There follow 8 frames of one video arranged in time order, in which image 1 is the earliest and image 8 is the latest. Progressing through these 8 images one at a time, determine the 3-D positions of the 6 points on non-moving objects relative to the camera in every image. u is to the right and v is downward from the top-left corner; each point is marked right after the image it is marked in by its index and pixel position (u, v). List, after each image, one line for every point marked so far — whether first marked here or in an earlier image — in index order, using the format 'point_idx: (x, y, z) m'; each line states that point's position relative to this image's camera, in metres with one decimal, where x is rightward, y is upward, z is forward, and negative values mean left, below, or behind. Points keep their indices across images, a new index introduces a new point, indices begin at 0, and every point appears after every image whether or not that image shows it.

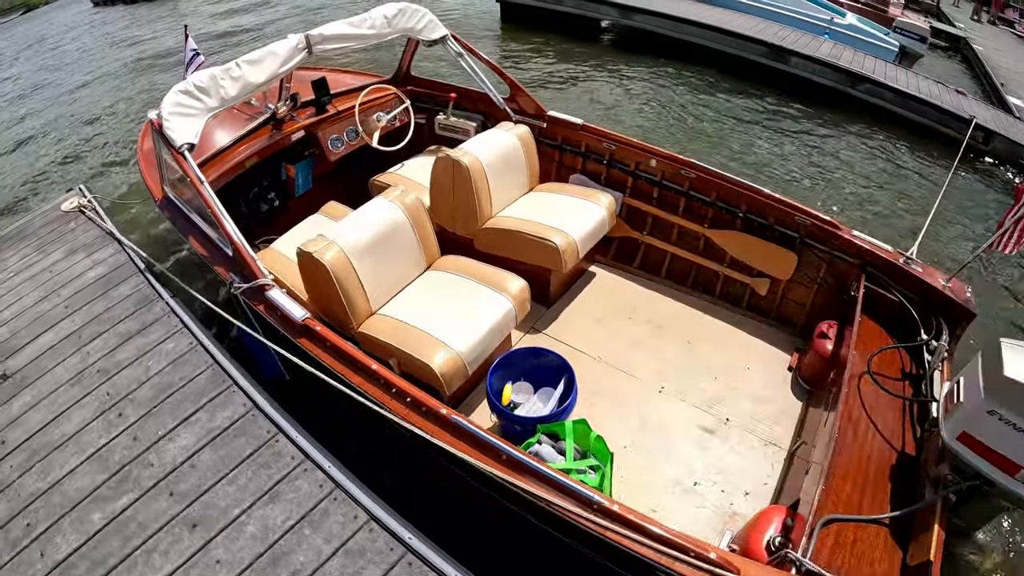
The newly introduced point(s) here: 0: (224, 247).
0: (-1.7, +0.2, +3.6) m
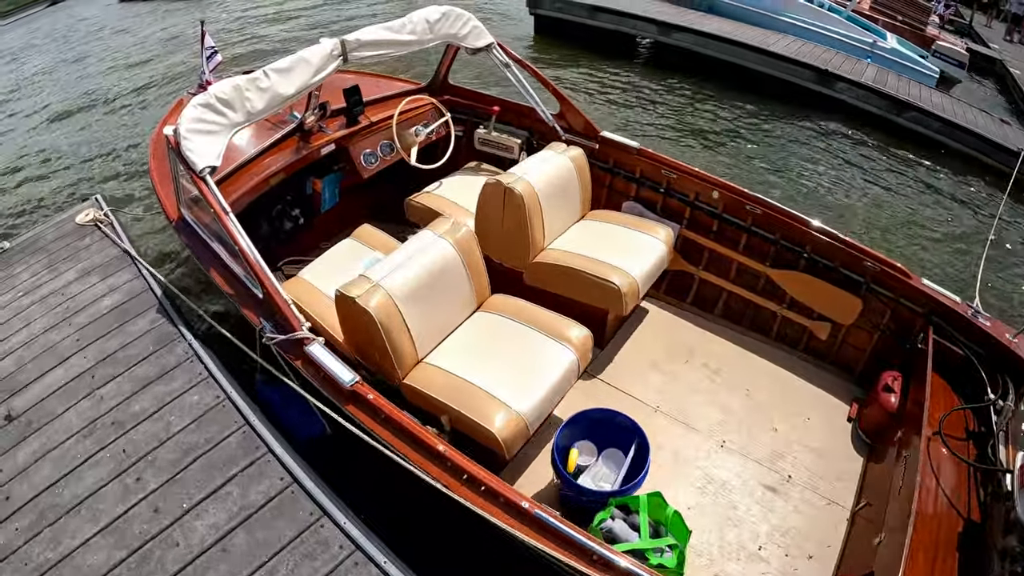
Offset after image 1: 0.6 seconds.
0: (-1.4, 0.0, +3.2) m
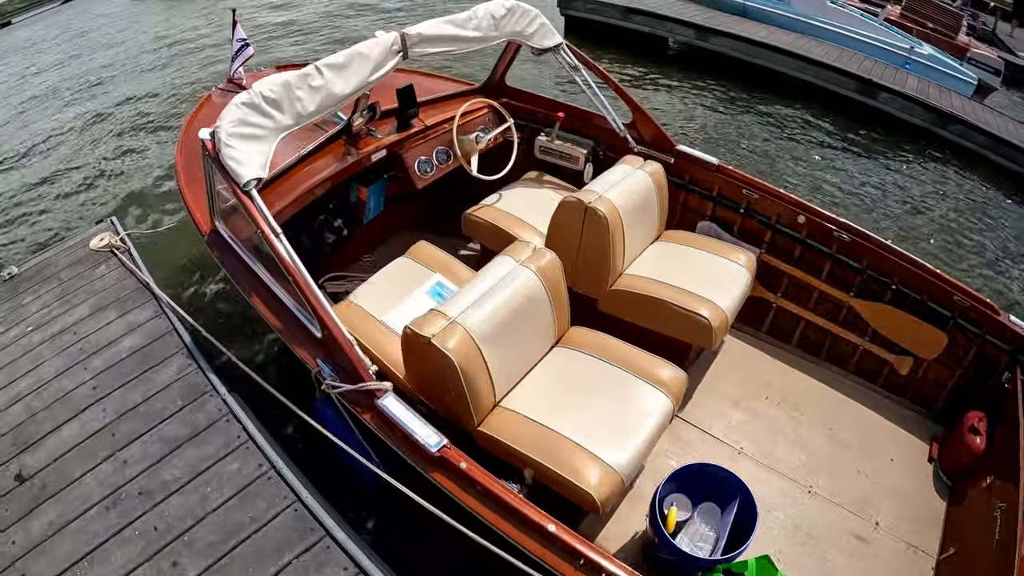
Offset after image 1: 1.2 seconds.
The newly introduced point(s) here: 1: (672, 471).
0: (-1.0, -0.1, +2.8) m
1: (+0.8, -0.9, +2.9) m
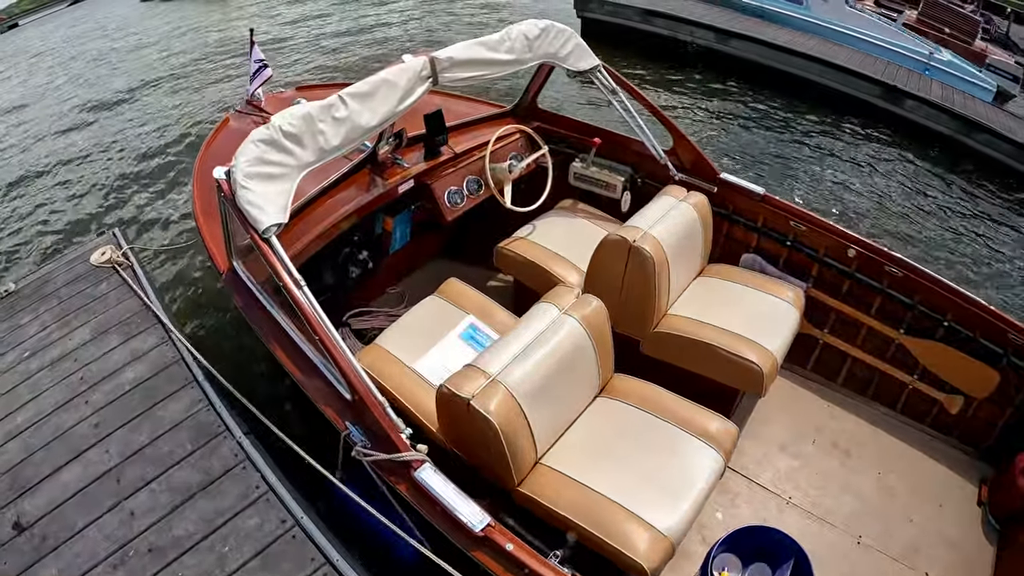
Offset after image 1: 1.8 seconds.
0: (-0.8, -0.4, +2.6) m
1: (+0.9, -1.1, +2.8) m
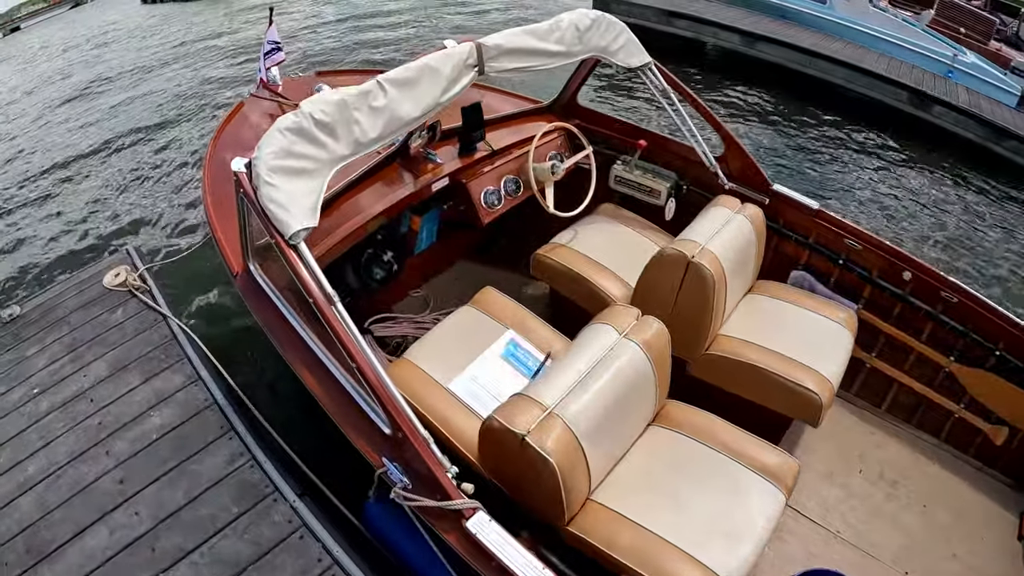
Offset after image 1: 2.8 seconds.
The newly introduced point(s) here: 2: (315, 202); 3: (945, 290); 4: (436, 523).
0: (-0.6, -0.4, +2.3) m
1: (+1.1, -1.2, +2.6) m
2: (-0.7, +0.3, +2.3) m
3: (+2.3, 0.0, +3.2) m
4: (-0.3, -0.8, +2.2) m
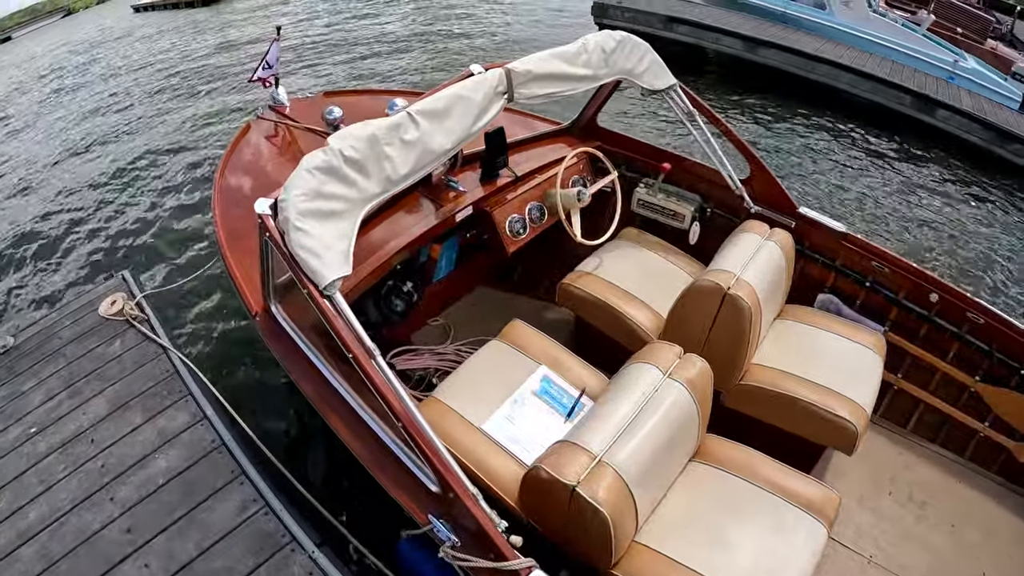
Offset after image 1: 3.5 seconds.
0: (-0.4, -0.6, +2.3) m
1: (+1.3, -1.3, +2.6) m
2: (-0.6, +0.2, +2.2) m
3: (+2.4, -0.1, +3.2) m
4: (-0.1, -1.0, +2.1) m
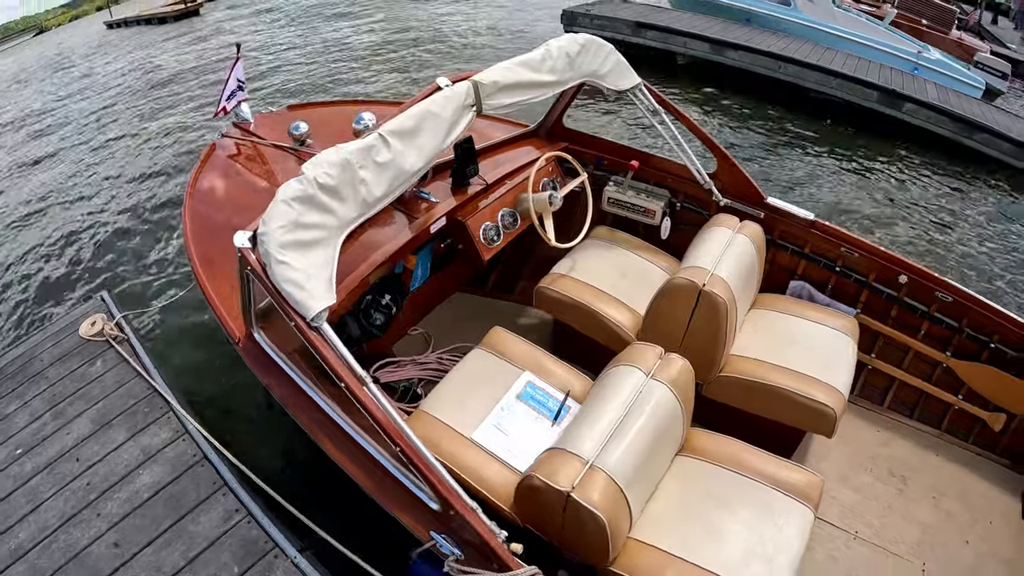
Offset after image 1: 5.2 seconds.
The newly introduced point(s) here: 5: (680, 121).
0: (-0.4, -0.6, +2.3) m
1: (+1.3, -1.3, +2.6) m
2: (-0.7, +0.1, +2.2) m
3: (+2.3, 0.0, +3.3) m
4: (-0.1, -1.0, +2.2) m
5: (+0.9, +0.9, +3.3) m
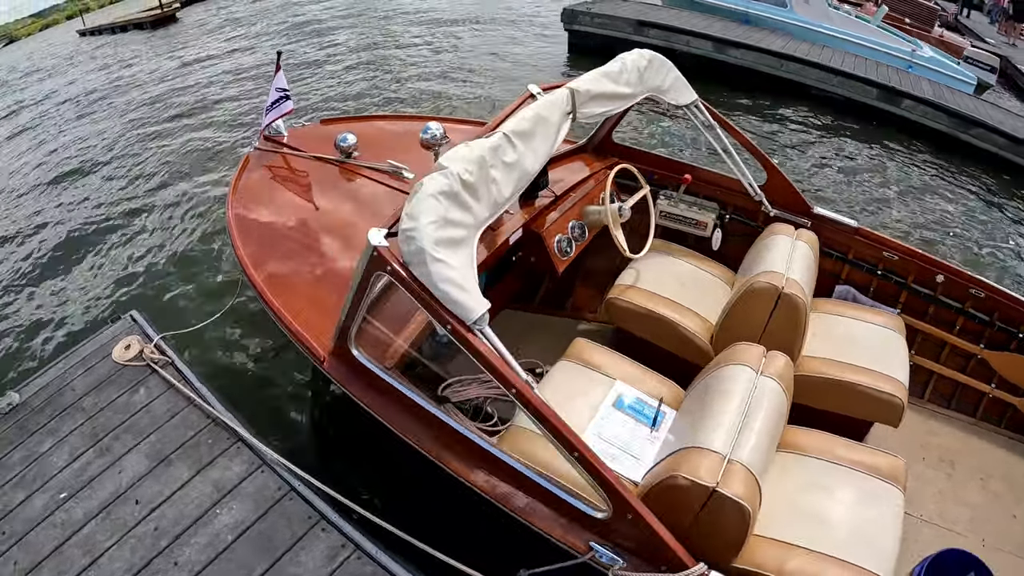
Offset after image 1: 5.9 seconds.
0: (0.0, -0.7, +2.2) m
1: (+1.7, -1.3, +2.7) m
2: (-0.2, 0.0, +2.2) m
3: (+2.6, 0.0, +3.5) m
4: (+0.4, -1.1, +2.1) m
5: (+1.2, +0.9, +3.3) m
